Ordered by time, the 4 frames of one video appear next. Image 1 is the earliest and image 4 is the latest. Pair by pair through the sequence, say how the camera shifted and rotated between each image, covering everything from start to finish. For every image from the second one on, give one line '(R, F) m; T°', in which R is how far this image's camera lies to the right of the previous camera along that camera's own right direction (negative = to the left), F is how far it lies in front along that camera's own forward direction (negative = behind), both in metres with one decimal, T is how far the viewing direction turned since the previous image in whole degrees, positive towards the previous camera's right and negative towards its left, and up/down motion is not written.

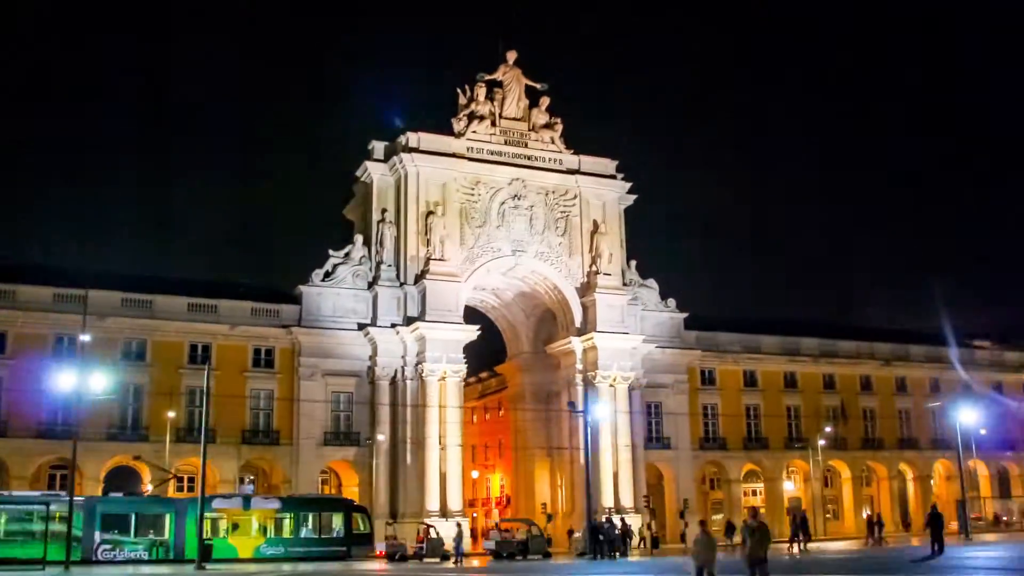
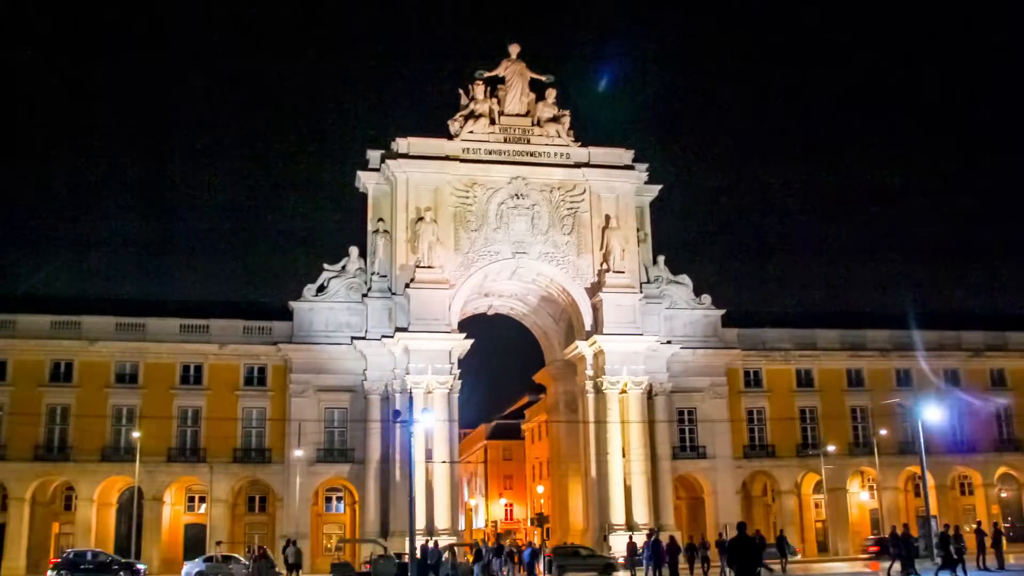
(+8.3, +3.1) m; -12°
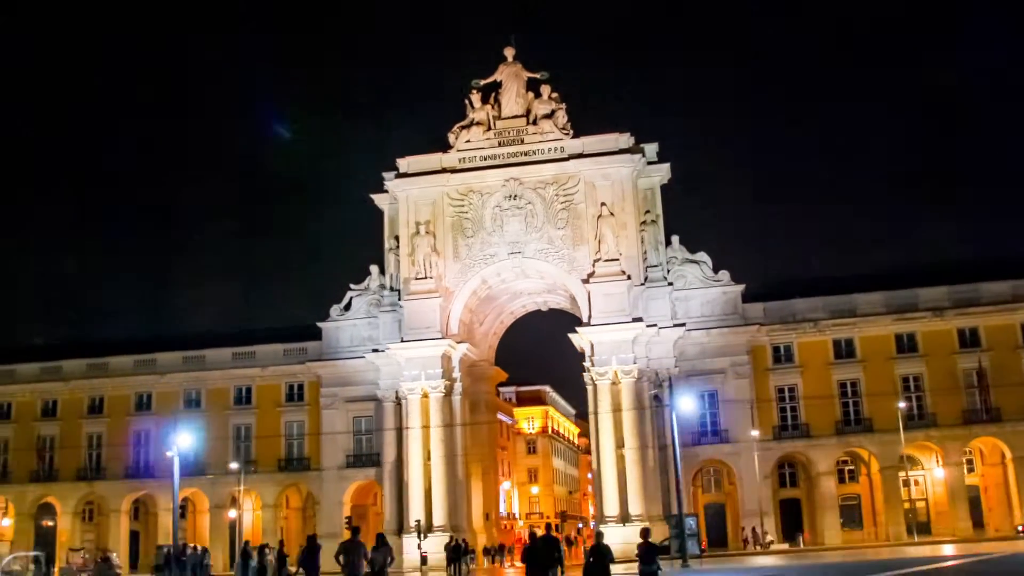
(+14.1, +1.6) m; -20°
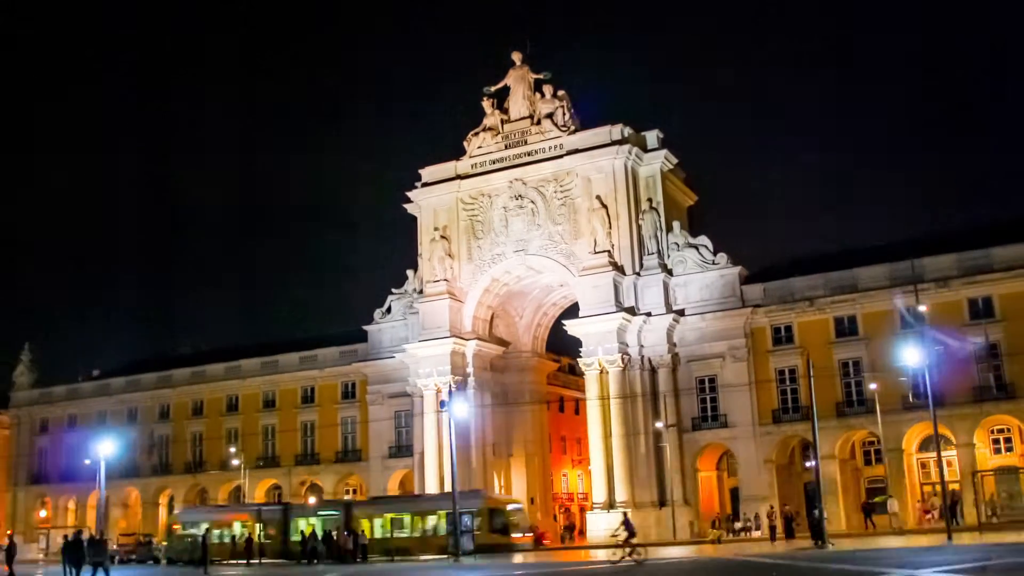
(+11.5, -0.3) m; -16°
